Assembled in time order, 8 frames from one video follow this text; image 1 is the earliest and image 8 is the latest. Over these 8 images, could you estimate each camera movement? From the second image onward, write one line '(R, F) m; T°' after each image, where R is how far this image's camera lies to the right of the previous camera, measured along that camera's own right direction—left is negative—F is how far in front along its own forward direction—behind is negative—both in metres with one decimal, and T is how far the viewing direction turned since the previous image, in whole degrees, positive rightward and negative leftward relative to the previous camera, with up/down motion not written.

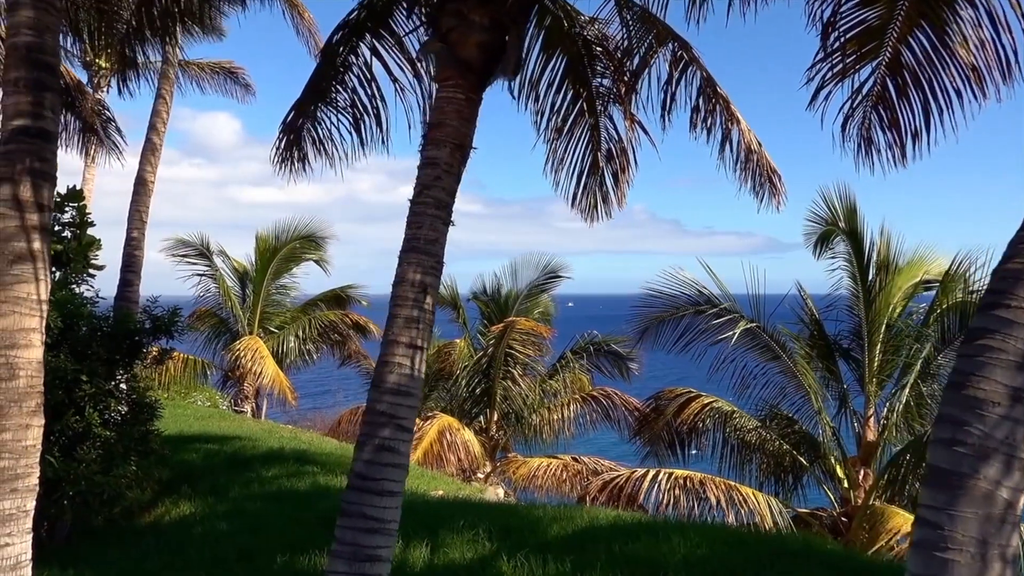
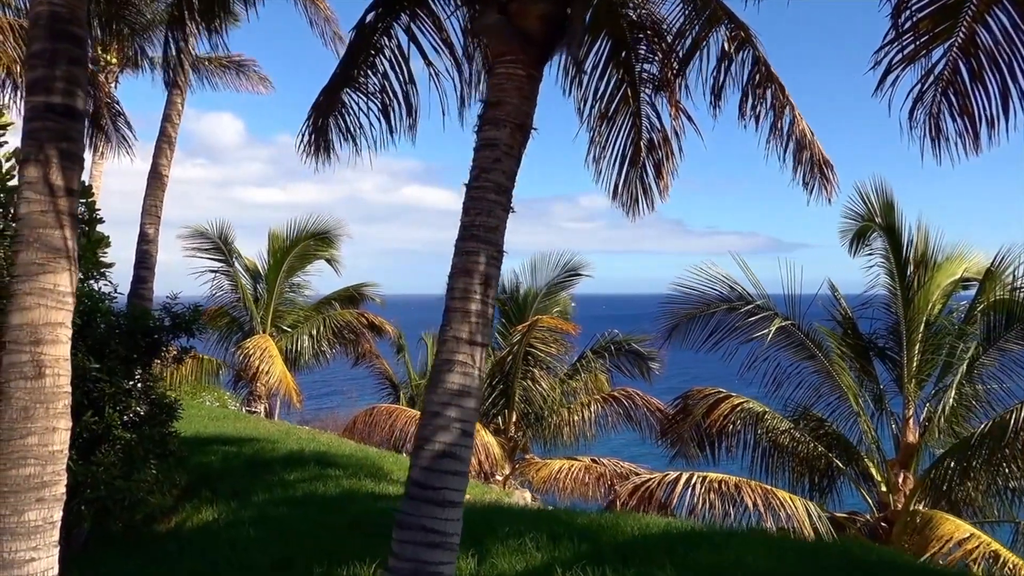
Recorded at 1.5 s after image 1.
(-0.3, +0.3) m; 0°
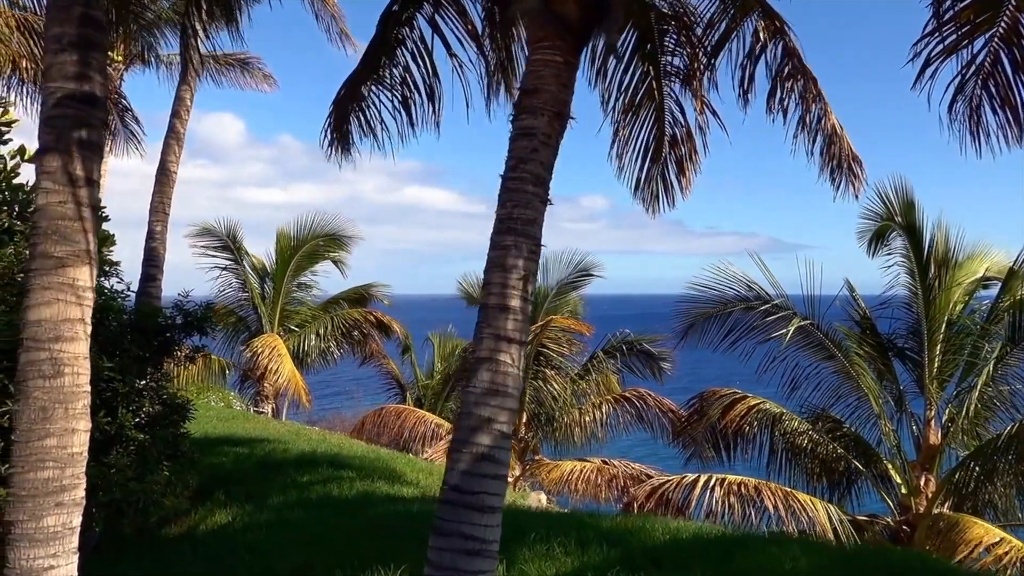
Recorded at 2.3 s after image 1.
(-0.2, +0.2) m; 0°
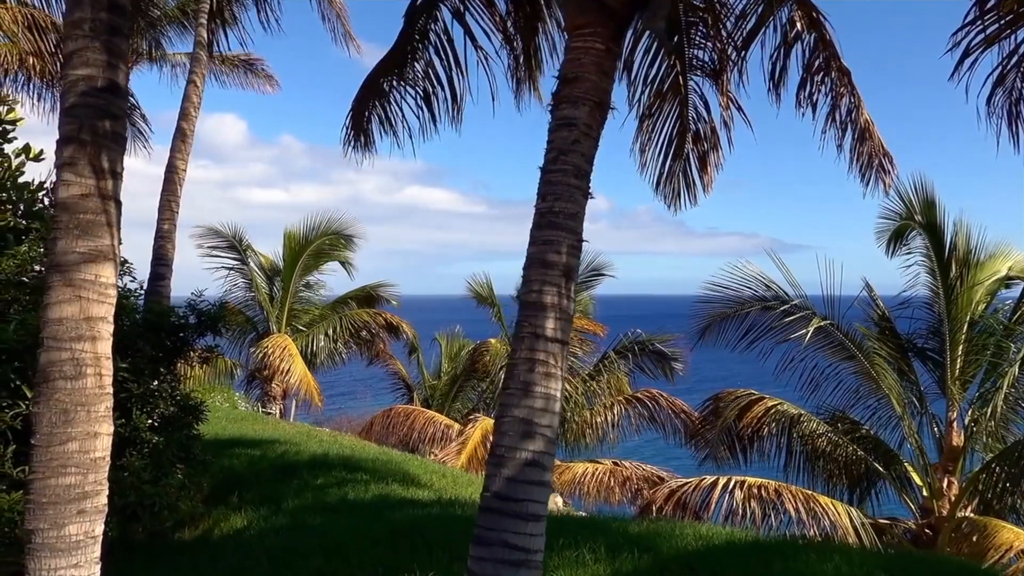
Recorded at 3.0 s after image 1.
(-0.2, +0.2) m; 0°
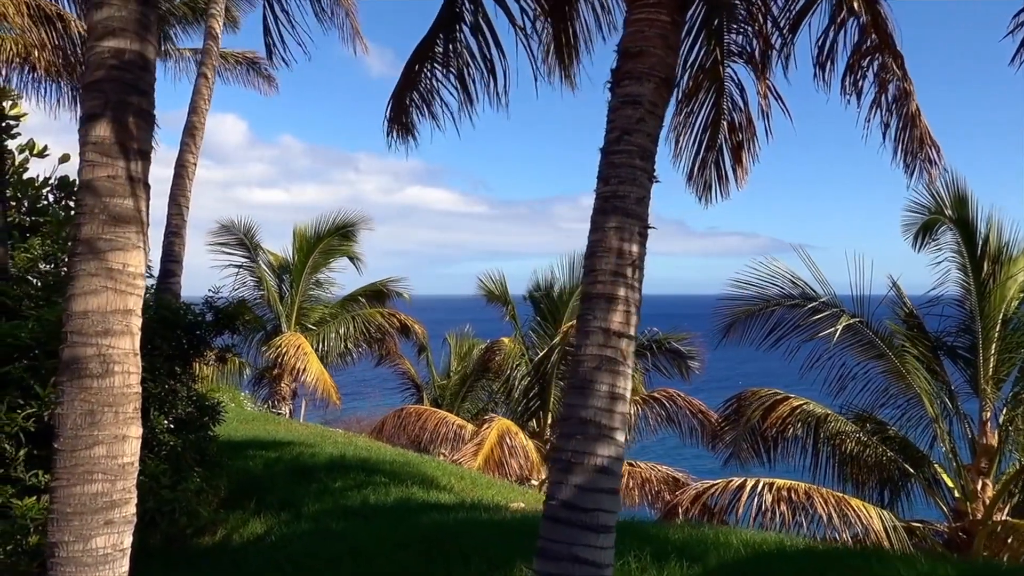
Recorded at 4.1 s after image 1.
(-0.2, +0.3) m; 0°
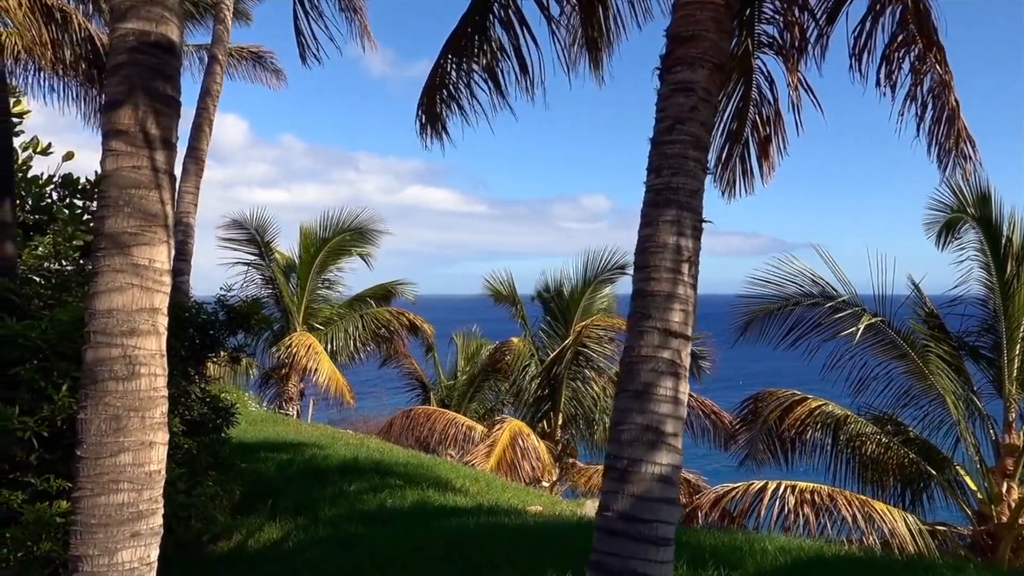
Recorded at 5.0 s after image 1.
(-0.2, +0.2) m; 0°
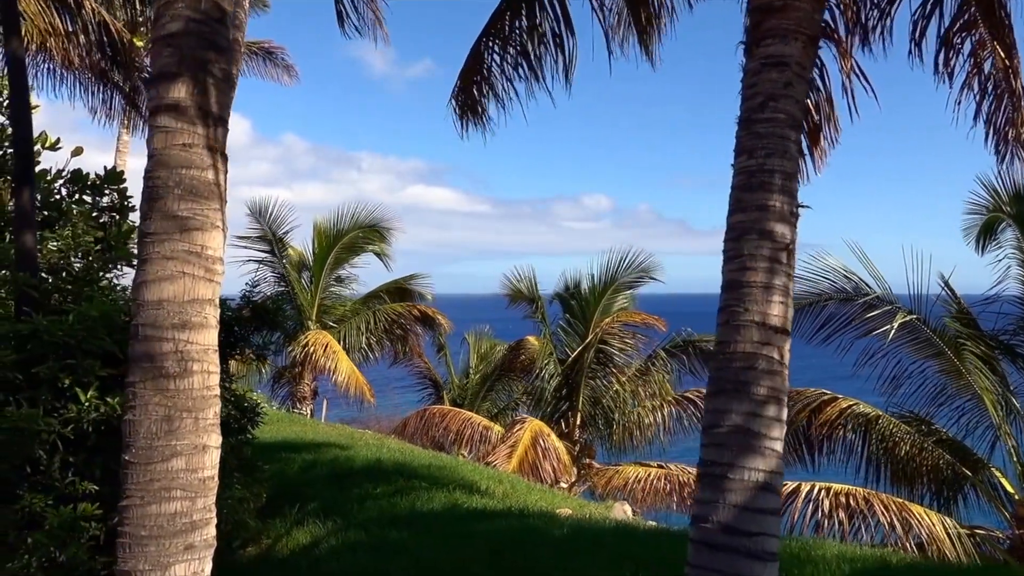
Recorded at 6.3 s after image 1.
(-0.3, +0.2) m; 0°
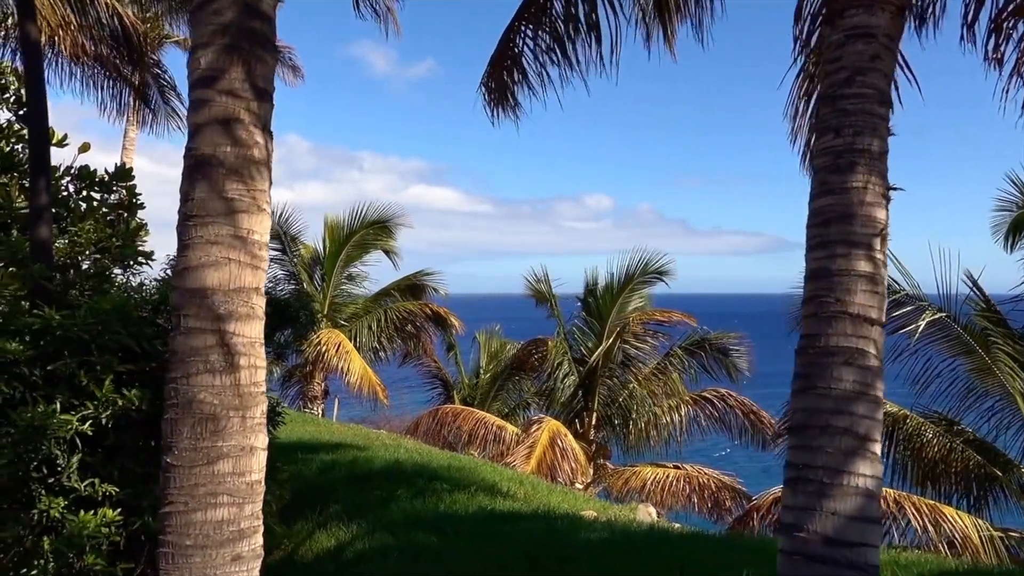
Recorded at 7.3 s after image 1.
(-0.2, +0.2) m; 0°
